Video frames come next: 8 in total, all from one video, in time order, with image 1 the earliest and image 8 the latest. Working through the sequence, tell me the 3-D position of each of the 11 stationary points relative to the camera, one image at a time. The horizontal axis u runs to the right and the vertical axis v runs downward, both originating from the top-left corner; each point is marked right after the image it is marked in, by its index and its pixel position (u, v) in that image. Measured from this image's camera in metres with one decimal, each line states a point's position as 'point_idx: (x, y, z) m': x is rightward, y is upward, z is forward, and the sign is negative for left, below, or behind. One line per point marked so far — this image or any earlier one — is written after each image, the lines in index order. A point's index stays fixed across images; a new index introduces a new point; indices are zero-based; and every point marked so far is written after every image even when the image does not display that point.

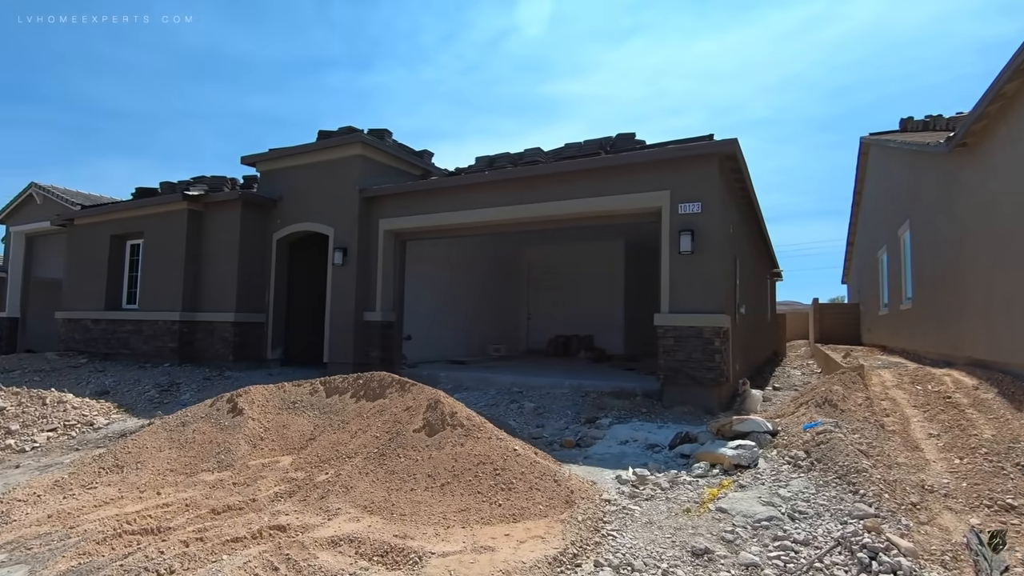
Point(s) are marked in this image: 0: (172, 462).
0: (-3.8, -2.0, +6.1) m
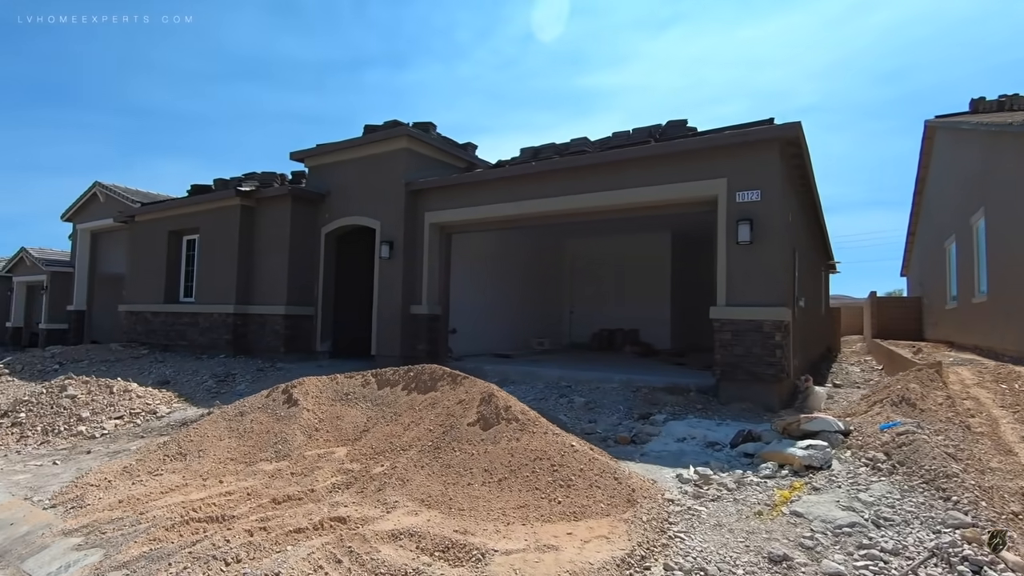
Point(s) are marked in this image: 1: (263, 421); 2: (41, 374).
0: (-3.2, -1.9, +6.2) m
1: (-3.1, -1.7, +6.7) m
2: (-10.8, -2.0, +12.3) m
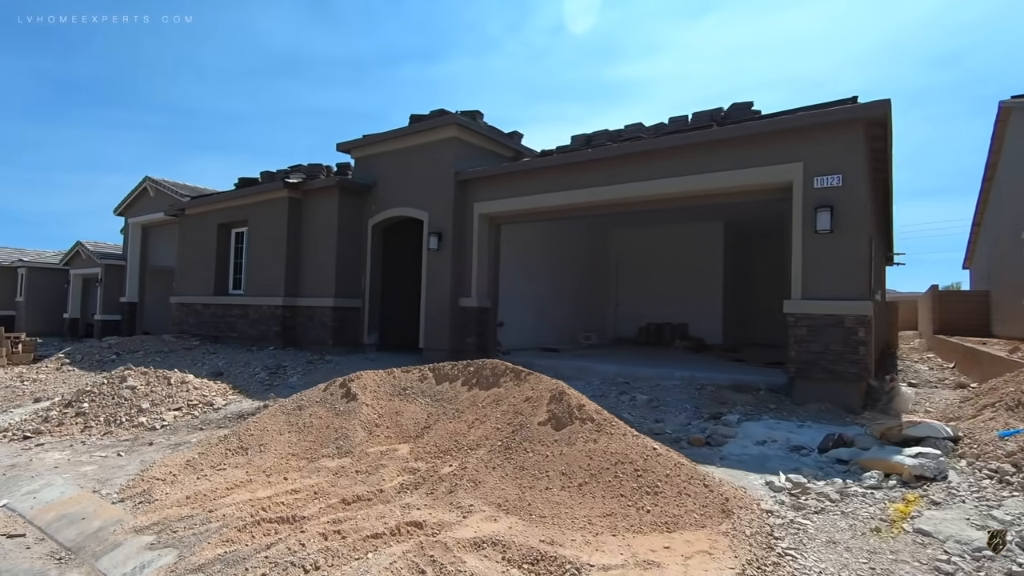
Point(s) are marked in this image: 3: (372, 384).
0: (-2.5, -1.8, +6.1) m
1: (-2.3, -1.6, +6.6) m
2: (-9.6, -1.8, +12.6) m
3: (-1.8, -1.3, +7.0) m
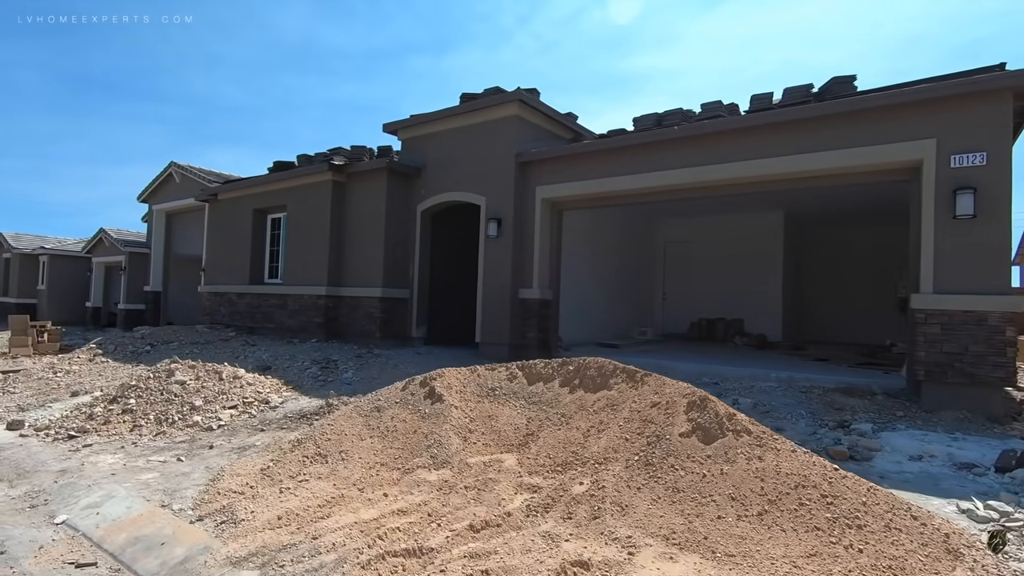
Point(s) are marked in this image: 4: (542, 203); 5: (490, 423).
0: (-1.3, -1.7, +5.3) m
1: (-1.1, -1.4, +5.8) m
2: (-8.4, -1.5, +11.9) m
3: (-0.7, -1.1, +6.3) m
4: (+0.6, +1.7, +10.5) m
5: (-0.2, -1.4, +5.7) m
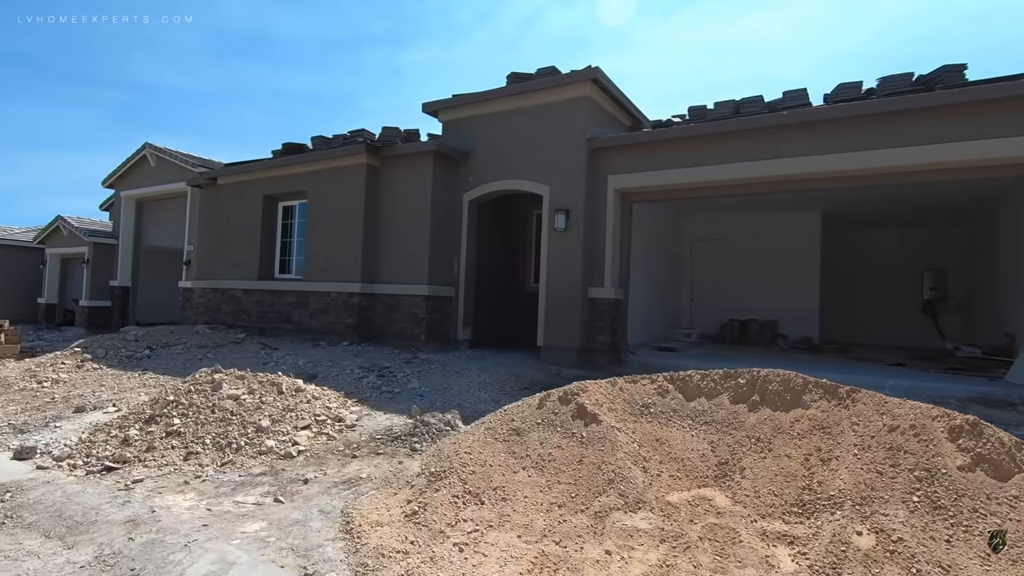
0: (+0.3, -1.6, +4.3) m
1: (+0.4, -1.4, +4.8) m
2: (-7.3, -1.4, +10.3) m
3: (+0.9, -1.1, +5.3) m
4: (+1.8, +1.7, +9.6) m
5: (+1.3, -1.4, +4.8) m
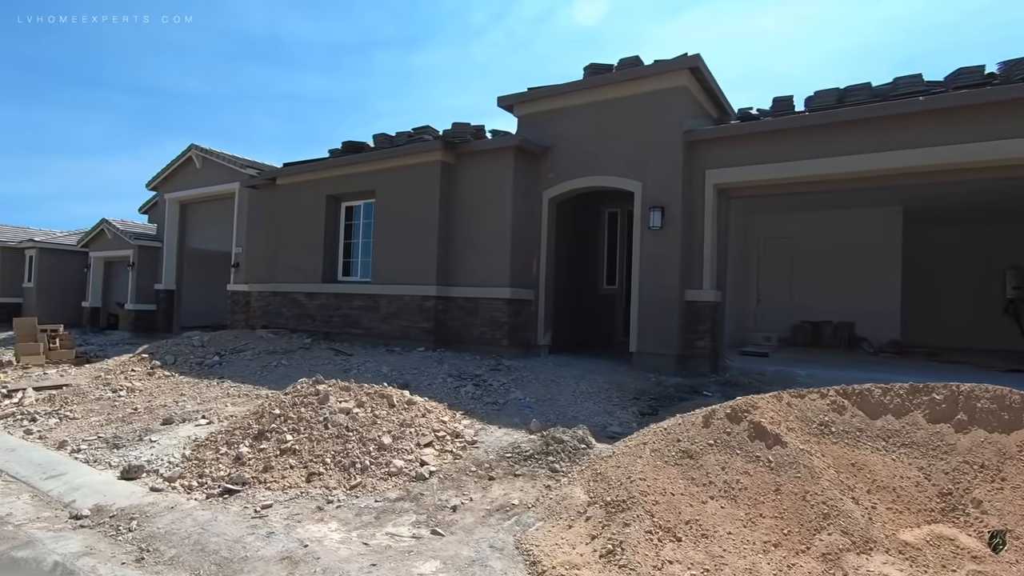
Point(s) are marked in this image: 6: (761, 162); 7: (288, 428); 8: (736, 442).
0: (+1.7, -1.7, +3.8) m
1: (+1.9, -1.4, +4.2) m
2: (-5.7, -1.5, +10.0) m
3: (+2.3, -1.1, +4.7) m
4: (+3.3, +1.7, +9.0) m
5: (+2.8, -1.5, +4.2) m
6: (+4.1, +2.1, +8.8) m
7: (-2.4, -1.5, +5.8) m
8: (+1.9, -1.3, +4.5) m
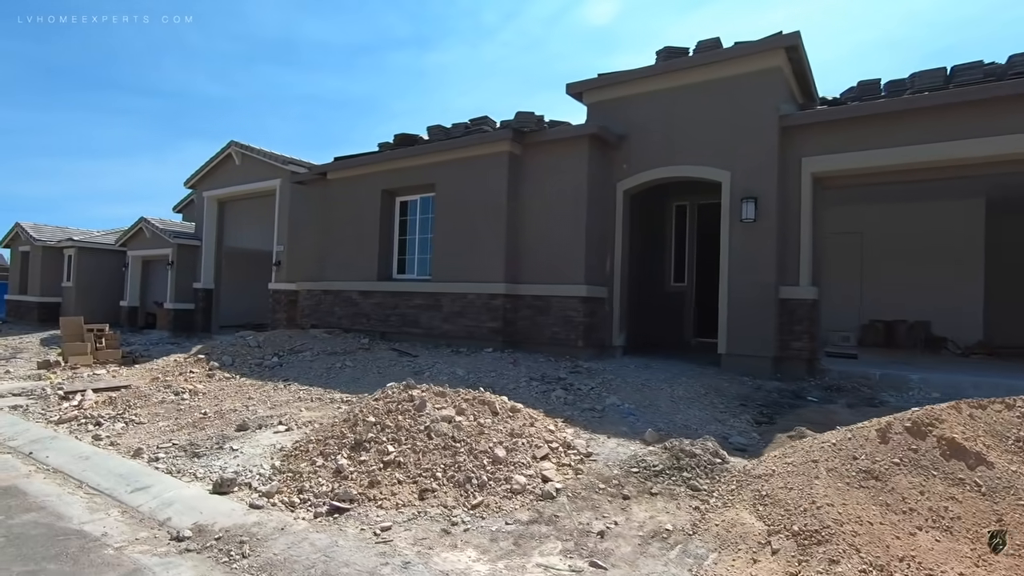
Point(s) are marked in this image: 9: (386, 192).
0: (+2.8, -1.6, +3.2) m
1: (+3.0, -1.4, +3.6) m
2: (-4.4, -1.4, +9.6) m
3: (+3.5, -1.1, +4.1) m
4: (+4.6, +1.7, +8.3) m
5: (+3.9, -1.4, +3.6) m
6: (+5.3, +2.1, +8.1) m
7: (-1.2, -1.5, +5.3) m
8: (+3.0, -1.2, +3.9) m
9: (-2.8, +2.1, +11.8) m
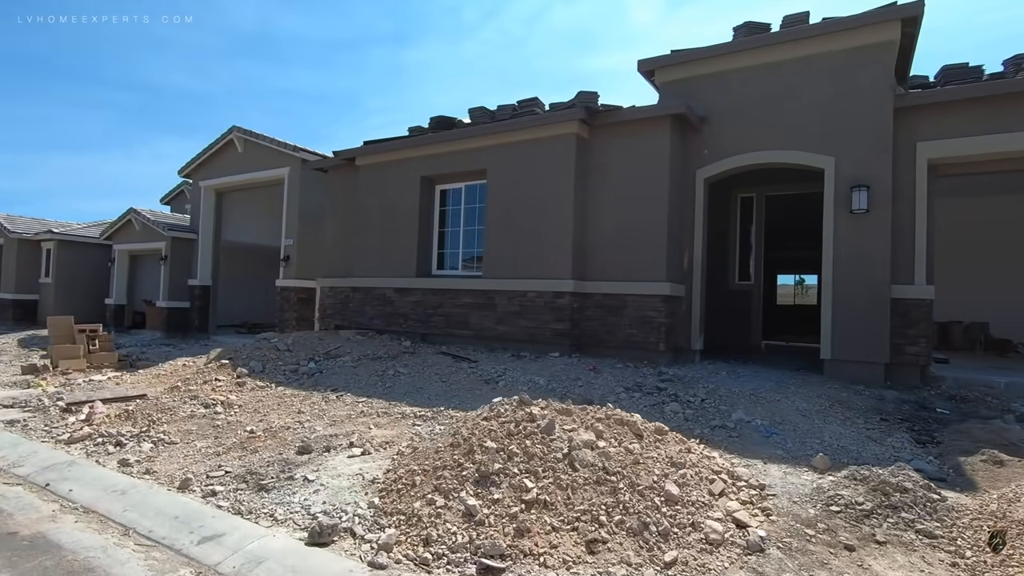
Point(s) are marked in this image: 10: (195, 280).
0: (+4.2, -1.6, +2.3) m
1: (+4.3, -1.4, +2.8) m
2: (-3.3, -1.4, +8.4) m
3: (+4.8, -1.1, +3.2) m
4: (+5.8, +1.7, +7.5) m
5: (+5.2, -1.4, +2.8) m
6: (+6.5, +2.1, +7.4) m
7: (0.0, -1.4, +4.3) m
8: (+4.3, -1.2, +3.1) m
9: (-1.8, +2.1, +10.7) m
10: (-10.9, +0.3, +18.7) m
